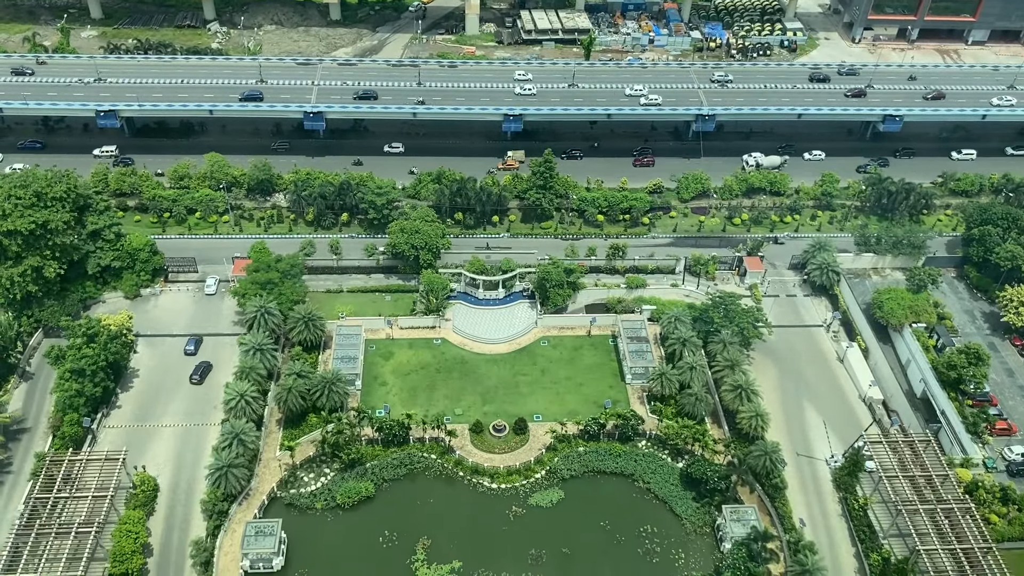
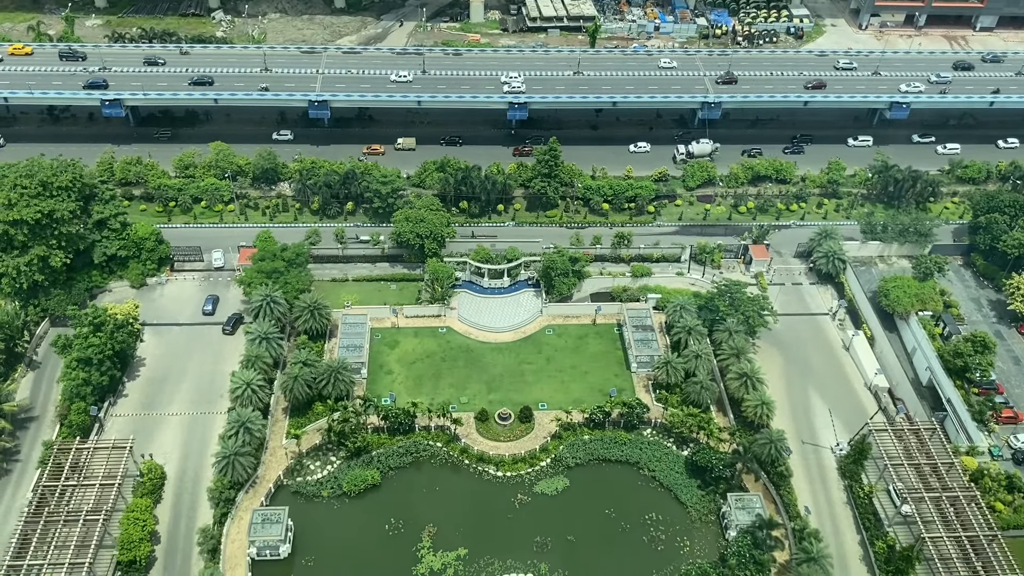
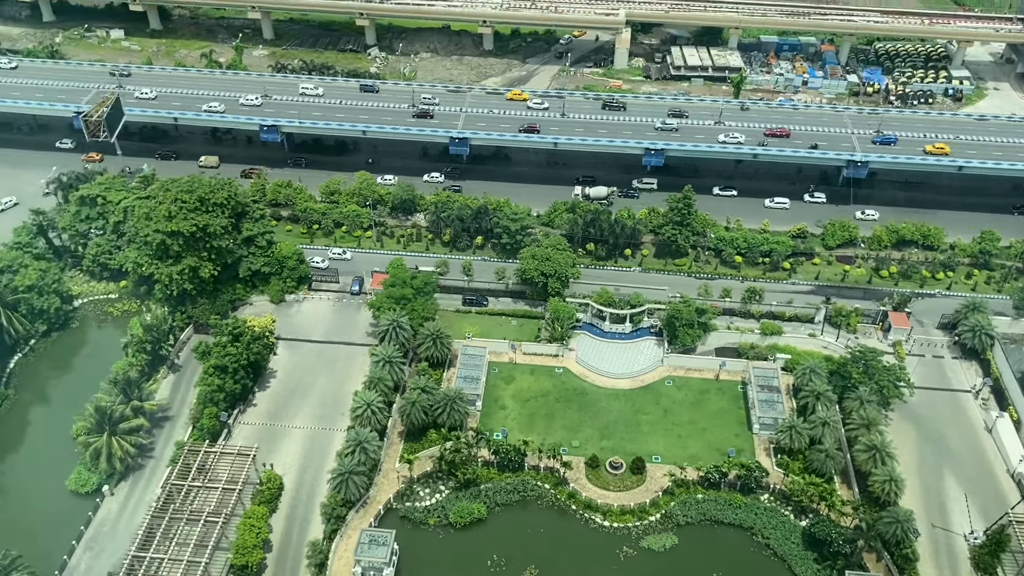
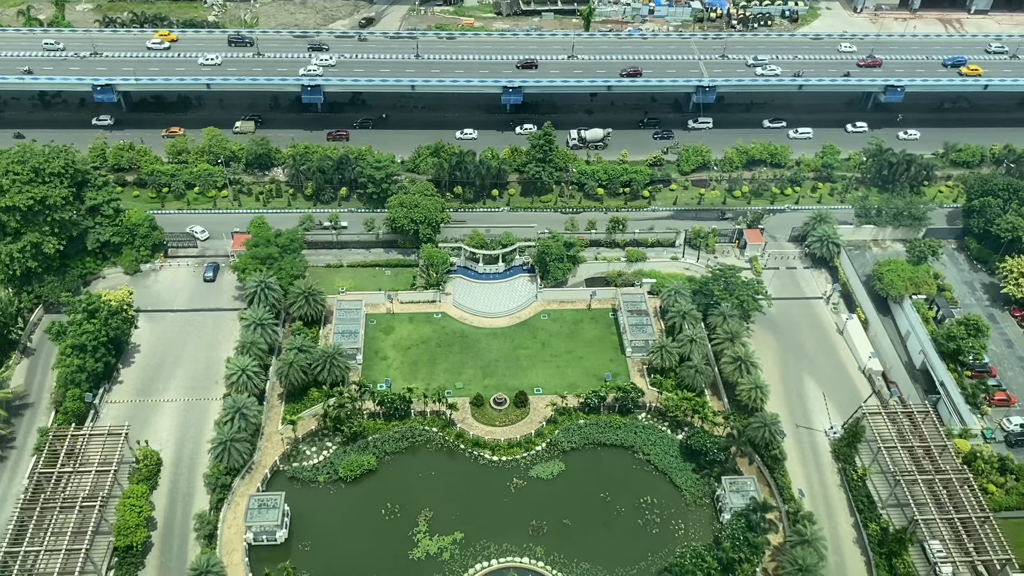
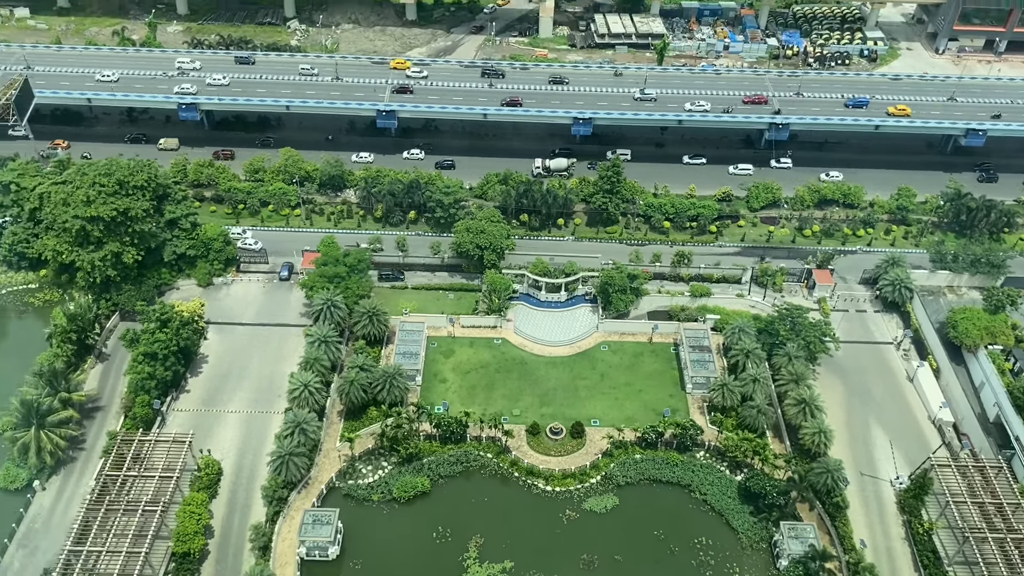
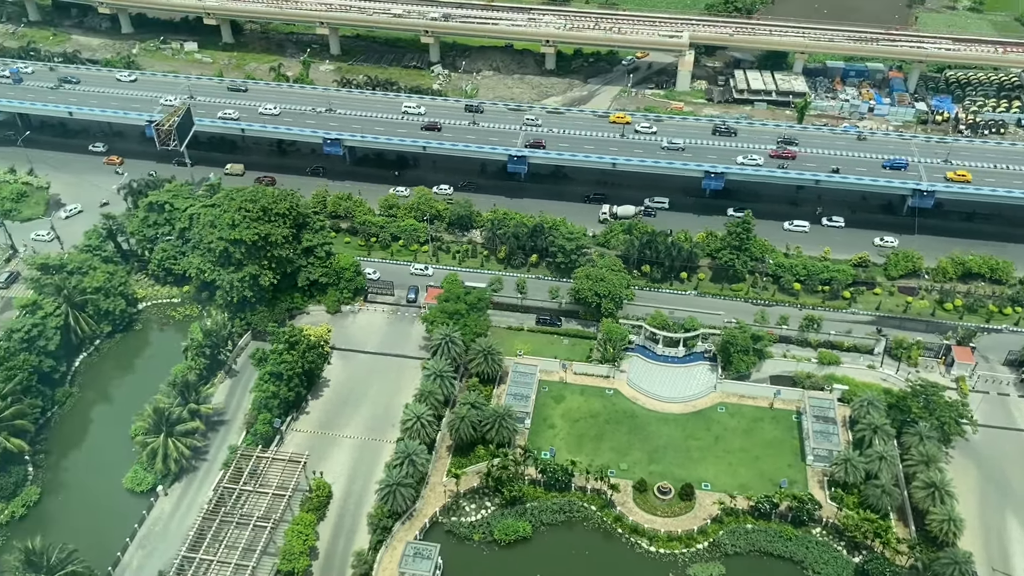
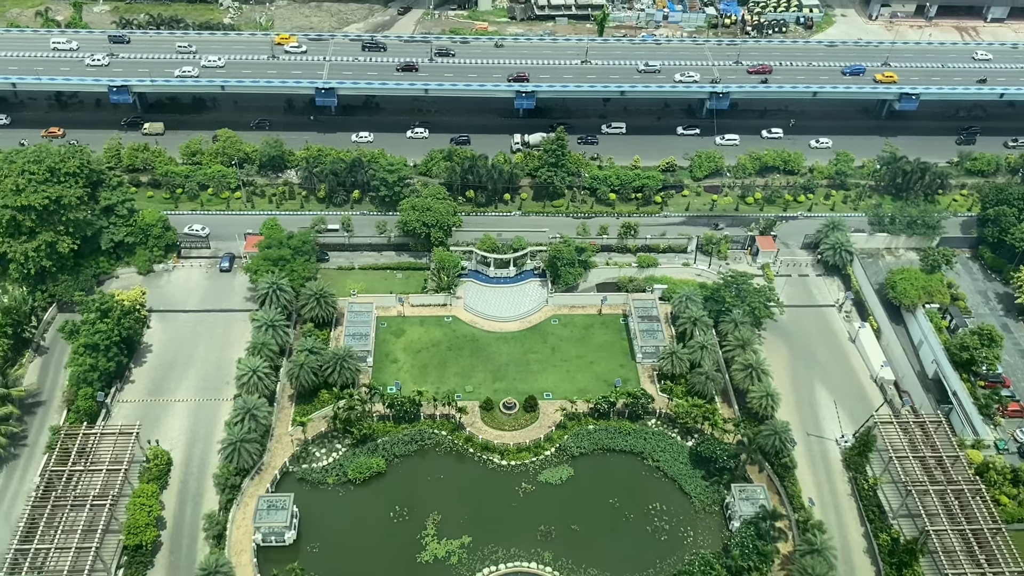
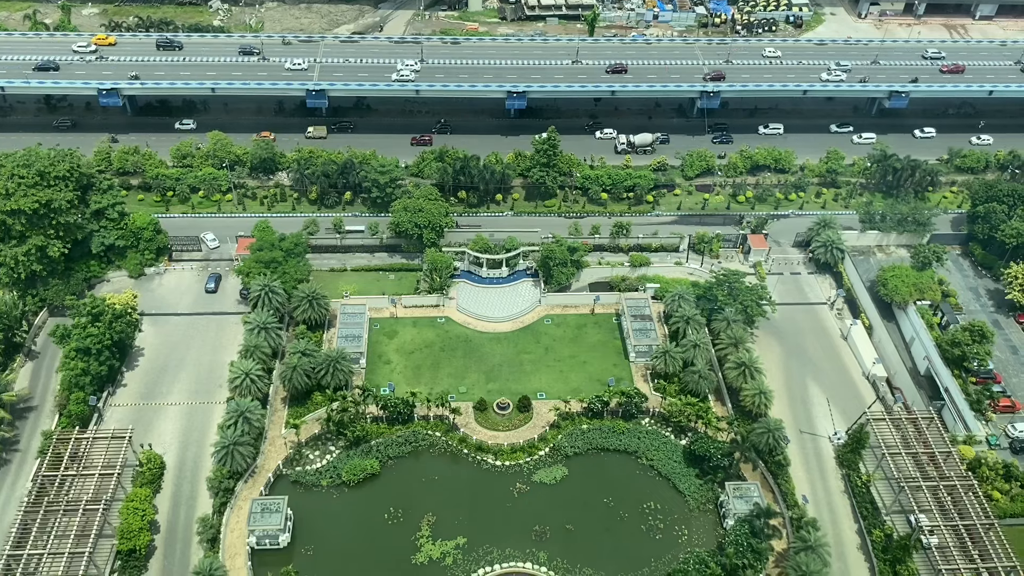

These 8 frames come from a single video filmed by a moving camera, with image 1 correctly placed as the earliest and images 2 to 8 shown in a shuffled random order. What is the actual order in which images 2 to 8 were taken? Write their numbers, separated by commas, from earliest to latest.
2, 8, 4, 7, 5, 3, 6
